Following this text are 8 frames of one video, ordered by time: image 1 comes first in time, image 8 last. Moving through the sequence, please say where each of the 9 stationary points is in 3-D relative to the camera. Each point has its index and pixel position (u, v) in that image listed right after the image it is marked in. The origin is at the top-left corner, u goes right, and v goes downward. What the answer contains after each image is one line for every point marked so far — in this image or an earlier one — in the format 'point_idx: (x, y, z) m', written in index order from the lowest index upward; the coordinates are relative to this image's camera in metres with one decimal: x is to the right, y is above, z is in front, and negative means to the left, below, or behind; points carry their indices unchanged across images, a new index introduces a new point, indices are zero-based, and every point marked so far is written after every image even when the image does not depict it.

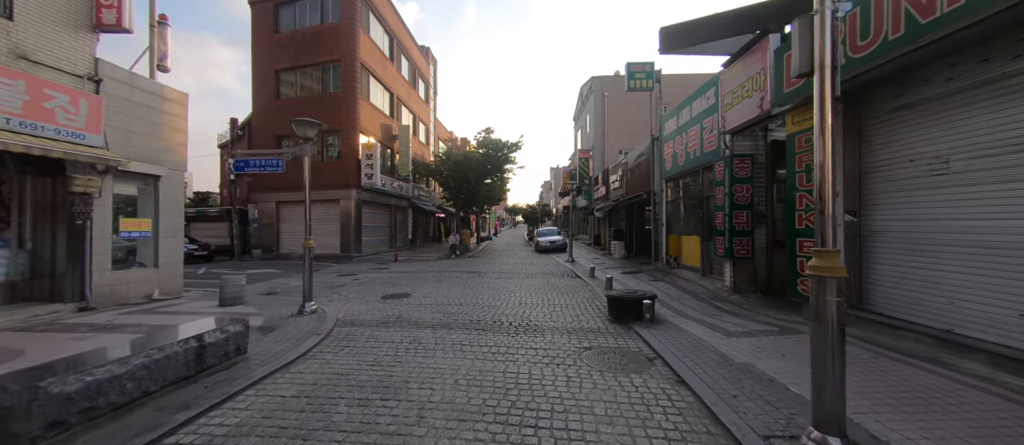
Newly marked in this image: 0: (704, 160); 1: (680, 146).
0: (+5.7, +1.8, +10.1) m
1: (+5.8, +2.6, +11.7) m
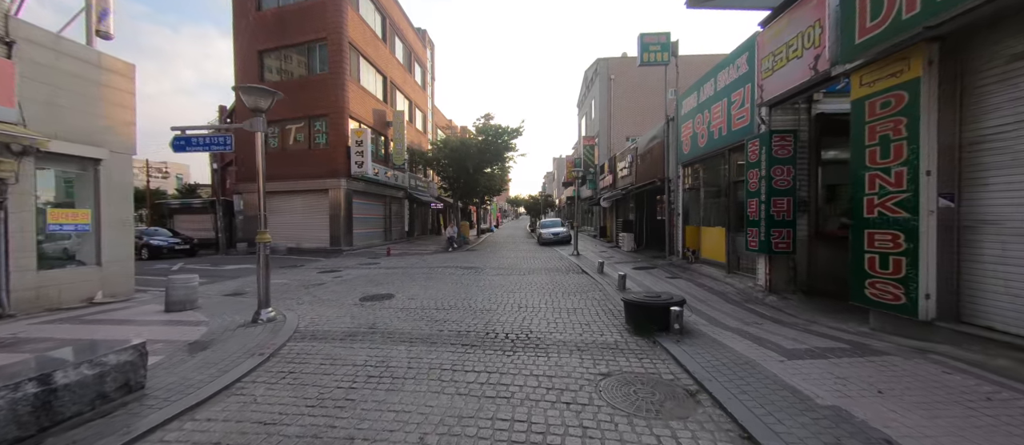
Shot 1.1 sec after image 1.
0: (+5.6, +2.1, +8.8) m
1: (+5.7, +3.0, +10.3) m
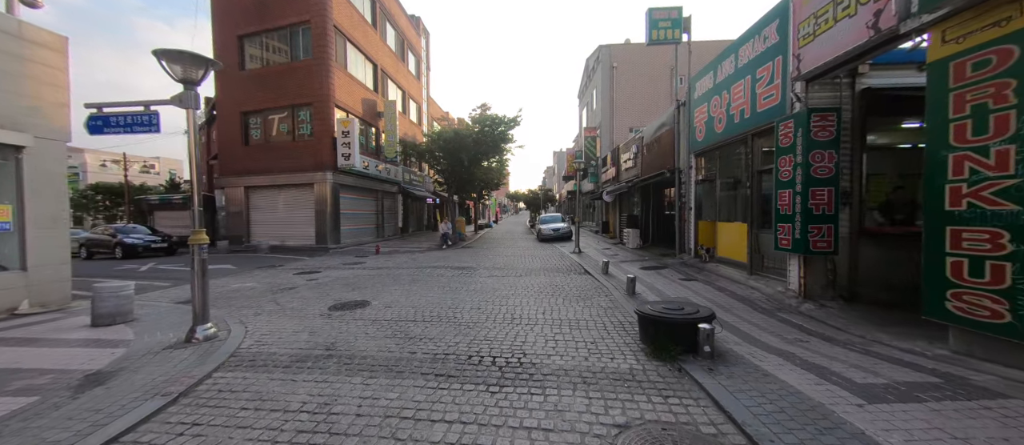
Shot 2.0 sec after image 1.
0: (+5.5, +2.2, +7.7) m
1: (+5.6, +3.1, +9.2) m
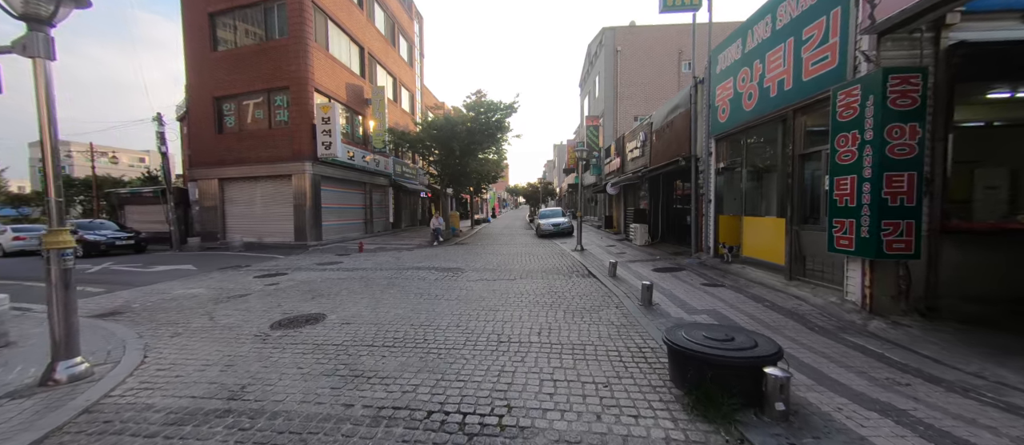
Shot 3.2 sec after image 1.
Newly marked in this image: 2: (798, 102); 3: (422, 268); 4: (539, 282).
0: (+5.3, +2.3, +6.3) m
1: (+5.4, +3.2, +7.8) m
2: (+5.3, +2.2, +6.4) m
3: (-2.6, -1.3, +9.8) m
4: (+0.6, -1.4, +8.1) m
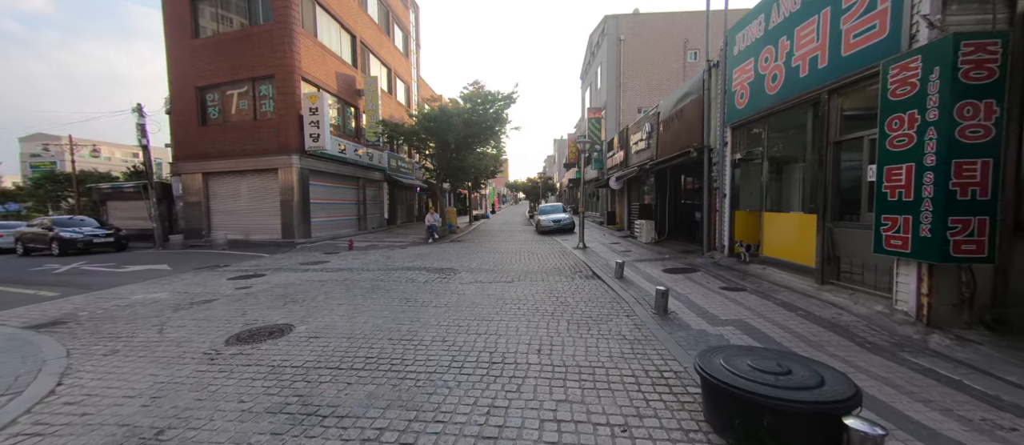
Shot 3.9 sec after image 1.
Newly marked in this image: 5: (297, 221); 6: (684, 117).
0: (+5.2, +2.4, +5.5) m
1: (+5.3, +3.3, +7.0) m
2: (+5.3, +2.3, +5.6) m
3: (-2.7, -1.2, +9.1) m
4: (+0.6, -1.3, +7.3) m
5: (-9.2, +0.1, +14.5) m
6: (+5.4, +3.3, +10.6) m
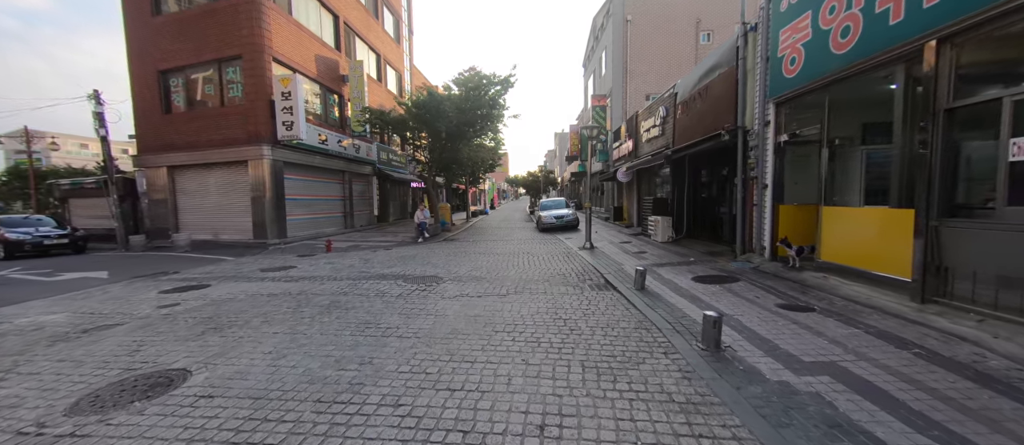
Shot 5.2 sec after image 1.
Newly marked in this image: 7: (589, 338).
0: (+5.1, +2.4, +3.9) m
1: (+5.2, +3.3, +5.4) m
2: (+5.2, +2.3, +4.0) m
3: (-2.8, -1.2, +7.6) m
4: (+0.5, -1.3, +5.8) m
5: (-9.3, +0.1, +13.0) m
6: (+5.3, +3.4, +9.0) m
7: (+0.9, -1.4, +4.2) m
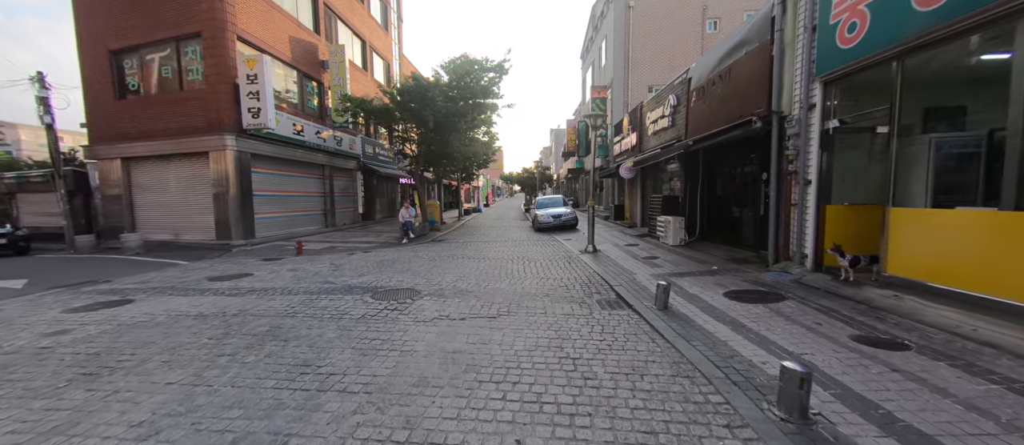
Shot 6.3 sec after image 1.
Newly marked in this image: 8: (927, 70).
0: (+5.1, +2.3, +2.7) m
1: (+5.1, +3.3, +4.2) m
2: (+5.1, +2.3, +2.8) m
3: (-2.9, -1.2, +6.3) m
4: (+0.4, -1.4, +4.6) m
5: (-9.5, +0.2, +11.6) m
6: (+5.1, +3.3, +7.8) m
7: (+0.8, -1.5, +3.0) m
8: (+6.2, +2.3, +5.1) m
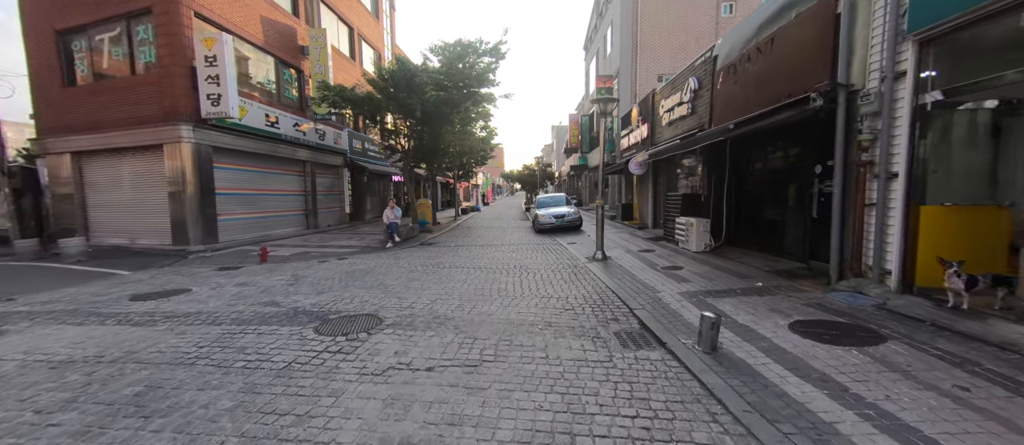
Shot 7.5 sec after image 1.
0: (+4.9, +2.2, +1.2) m
1: (+5.0, +3.2, +2.8) m
2: (+4.9, +2.2, +1.4) m
3: (-3.0, -1.3, +4.9) m
4: (+0.2, -1.5, +3.2) m
5: (-9.6, +0.1, +10.2) m
6: (+5.0, +3.3, +6.4) m
7: (+0.7, -1.6, +1.5) m
8: (+6.1, +2.2, +3.6) m
